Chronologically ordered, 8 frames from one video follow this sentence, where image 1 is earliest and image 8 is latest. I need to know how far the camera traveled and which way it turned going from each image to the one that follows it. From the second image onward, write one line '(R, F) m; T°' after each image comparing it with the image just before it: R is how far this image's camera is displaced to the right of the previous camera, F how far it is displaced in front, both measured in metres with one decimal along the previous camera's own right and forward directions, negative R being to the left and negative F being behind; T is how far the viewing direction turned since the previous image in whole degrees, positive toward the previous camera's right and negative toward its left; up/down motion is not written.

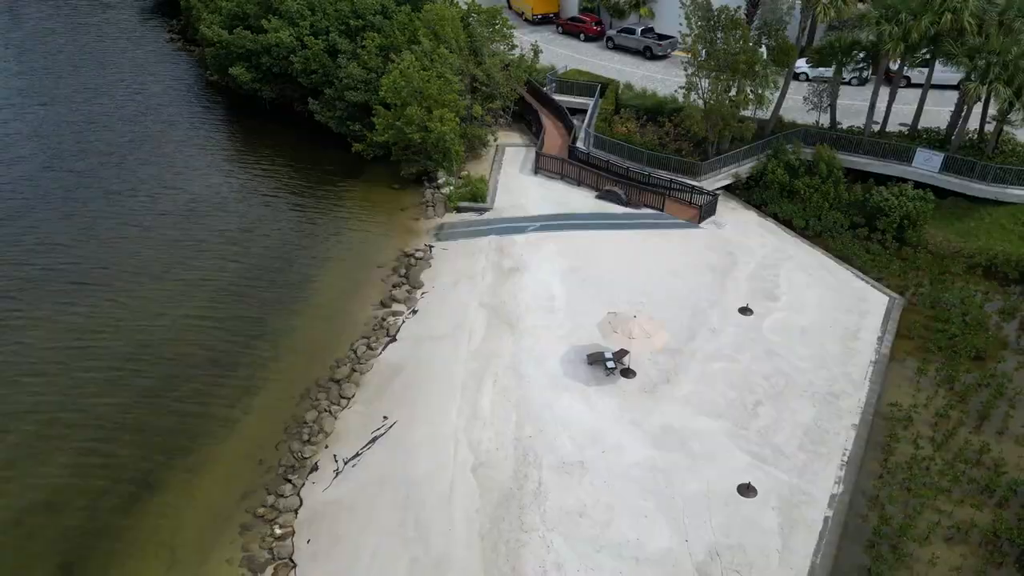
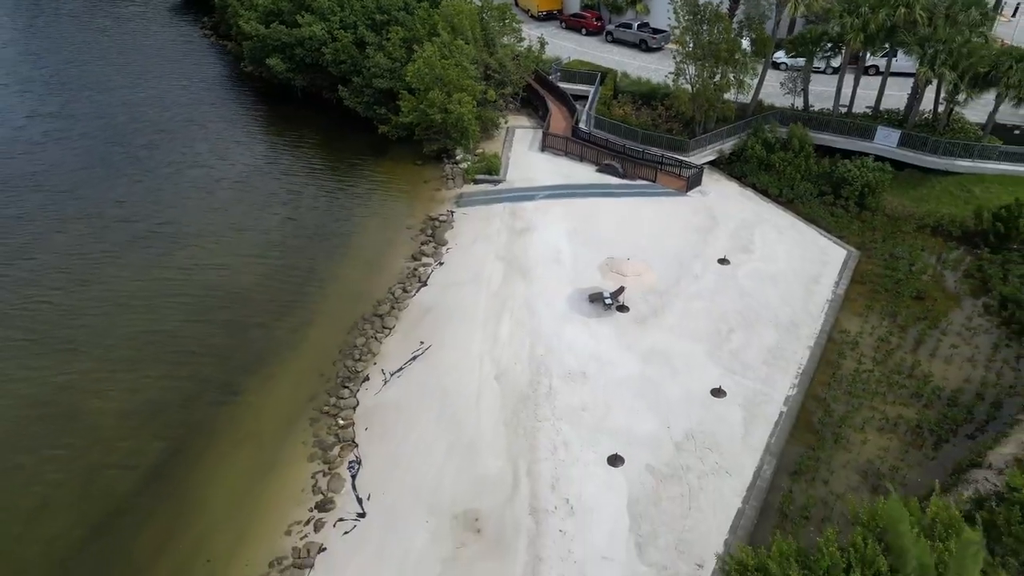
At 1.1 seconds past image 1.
(-0.4, -3.5) m; 0°
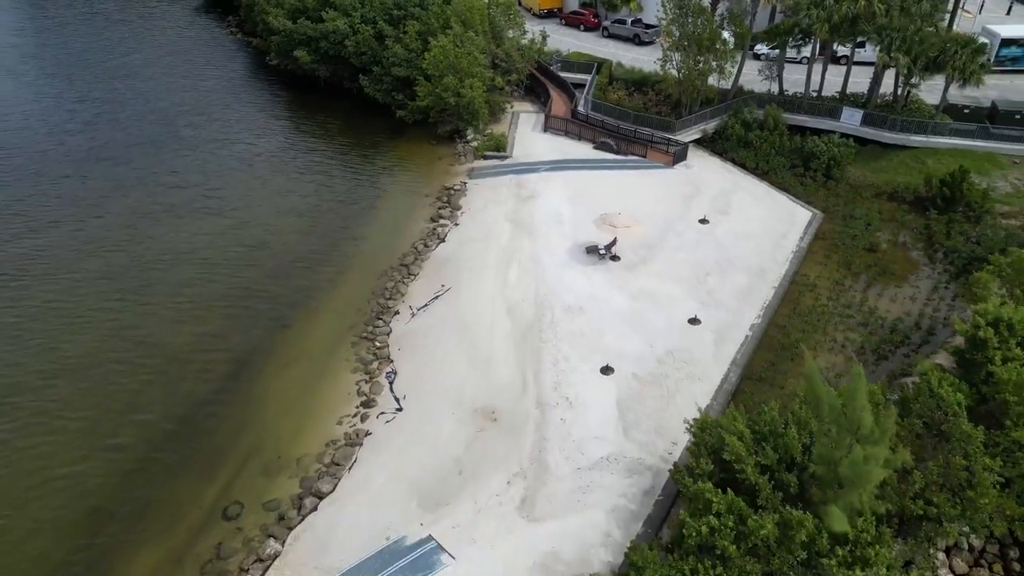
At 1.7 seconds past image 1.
(-0.2, -3.4) m; 0°
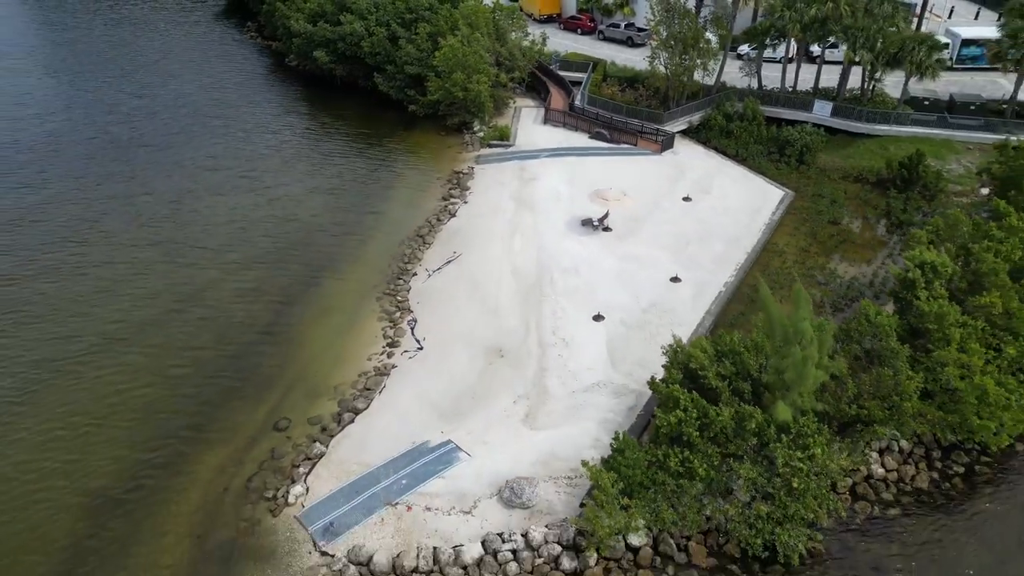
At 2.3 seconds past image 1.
(-0.1, -3.1) m; 0°
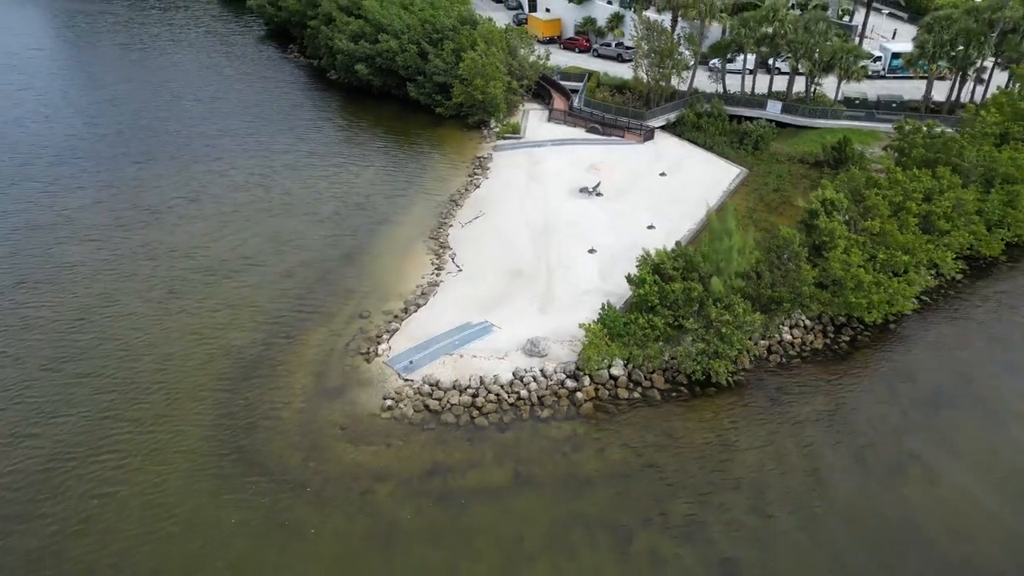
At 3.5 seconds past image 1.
(-0.7, -7.6) m; 0°
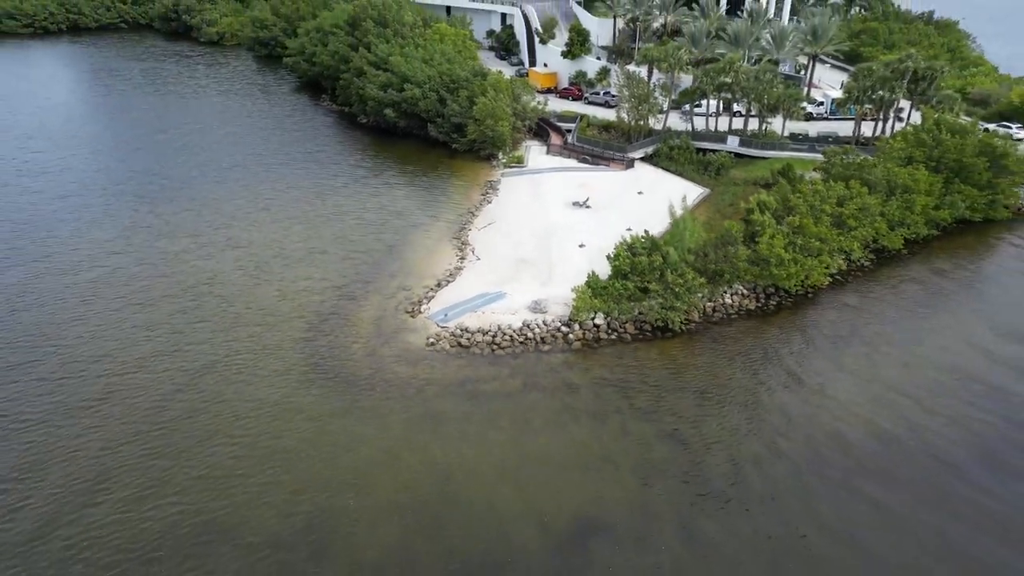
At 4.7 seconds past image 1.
(-0.5, -8.0) m; 0°
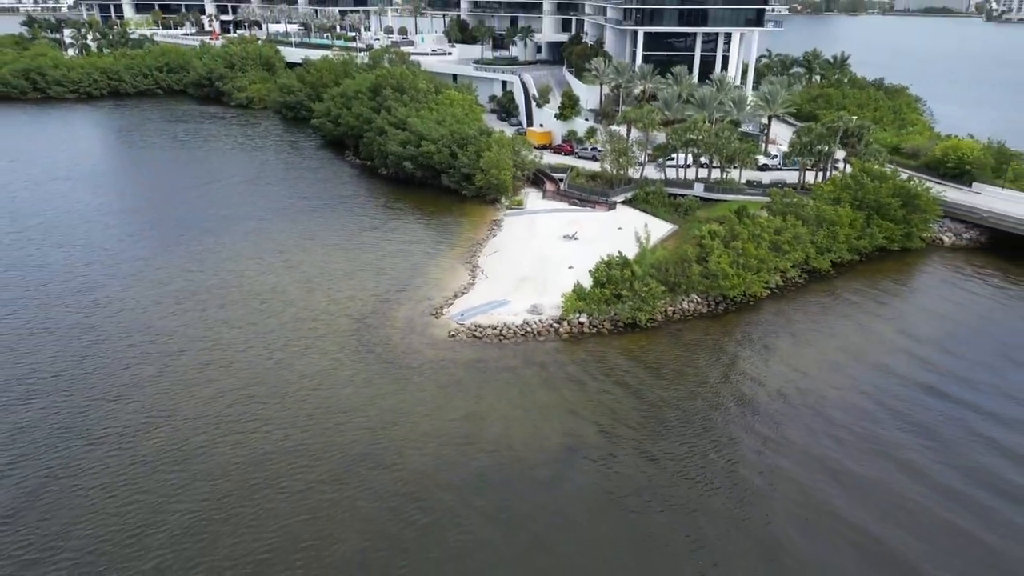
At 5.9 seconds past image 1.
(-0.2, -8.7) m; 0°
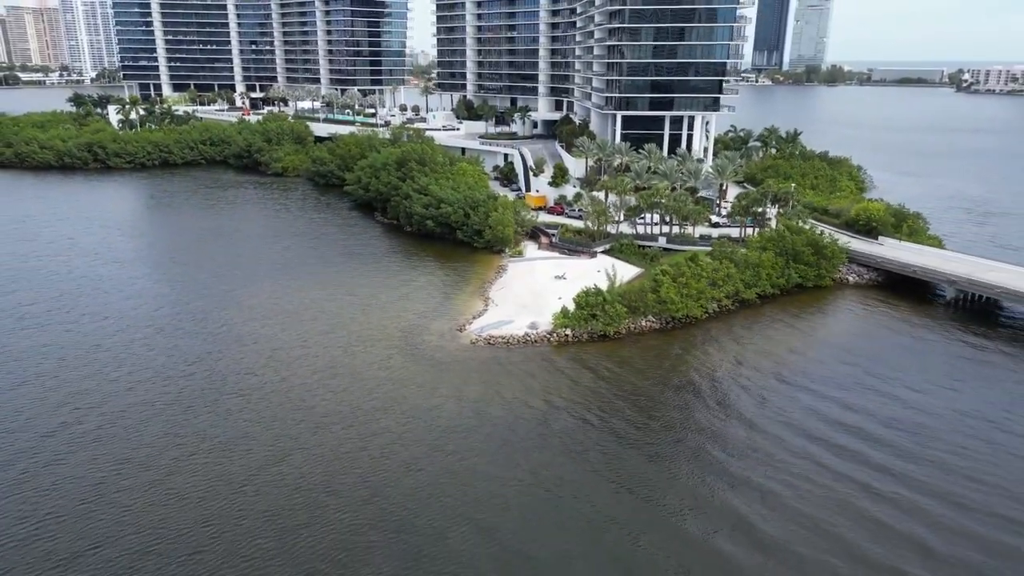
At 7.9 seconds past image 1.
(-0.5, -15.0) m; 0°
